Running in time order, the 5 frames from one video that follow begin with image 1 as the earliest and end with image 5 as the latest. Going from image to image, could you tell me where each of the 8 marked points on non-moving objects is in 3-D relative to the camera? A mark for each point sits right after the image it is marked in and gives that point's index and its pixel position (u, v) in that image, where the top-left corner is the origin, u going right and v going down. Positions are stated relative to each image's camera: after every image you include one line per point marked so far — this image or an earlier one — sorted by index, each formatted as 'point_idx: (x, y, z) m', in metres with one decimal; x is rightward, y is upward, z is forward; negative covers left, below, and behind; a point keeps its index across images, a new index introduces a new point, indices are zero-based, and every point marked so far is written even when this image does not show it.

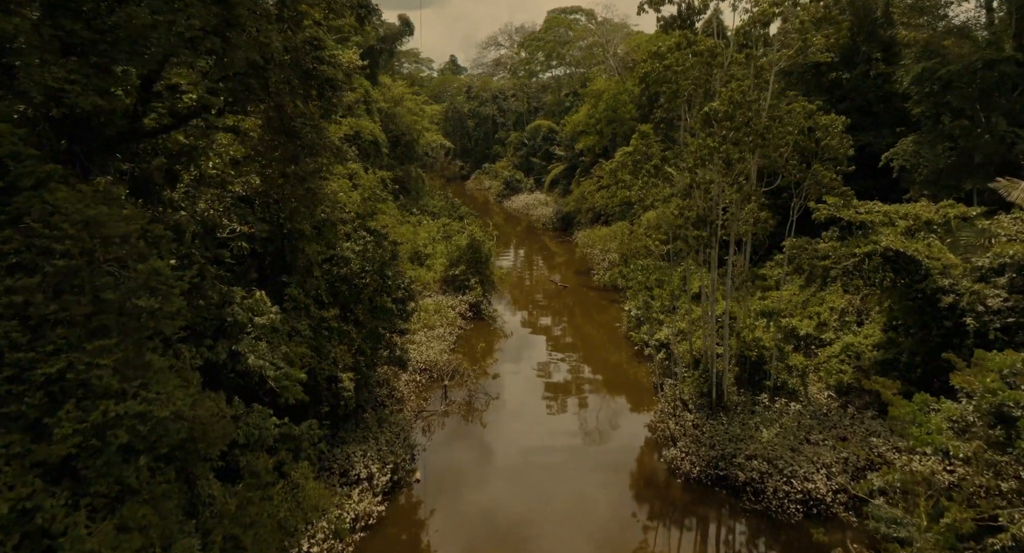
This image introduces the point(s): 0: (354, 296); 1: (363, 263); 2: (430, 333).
0: (-2.4, -0.3, +9.7) m
1: (-2.3, +0.2, +9.8) m
2: (-1.9, -1.3, +14.8) m
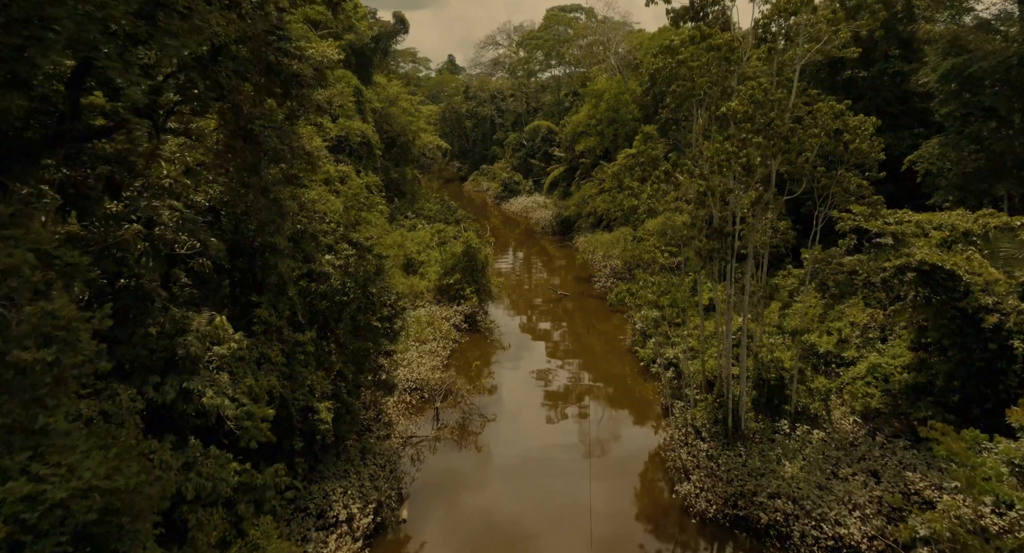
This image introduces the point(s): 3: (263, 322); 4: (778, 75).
0: (-2.4, -0.5, +8.9) m
1: (-2.3, 0.0, +8.9) m
2: (-2.0, -1.5, +13.9) m
3: (-3.0, -0.5, +7.6) m
4: (+3.5, +2.7, +8.5) m
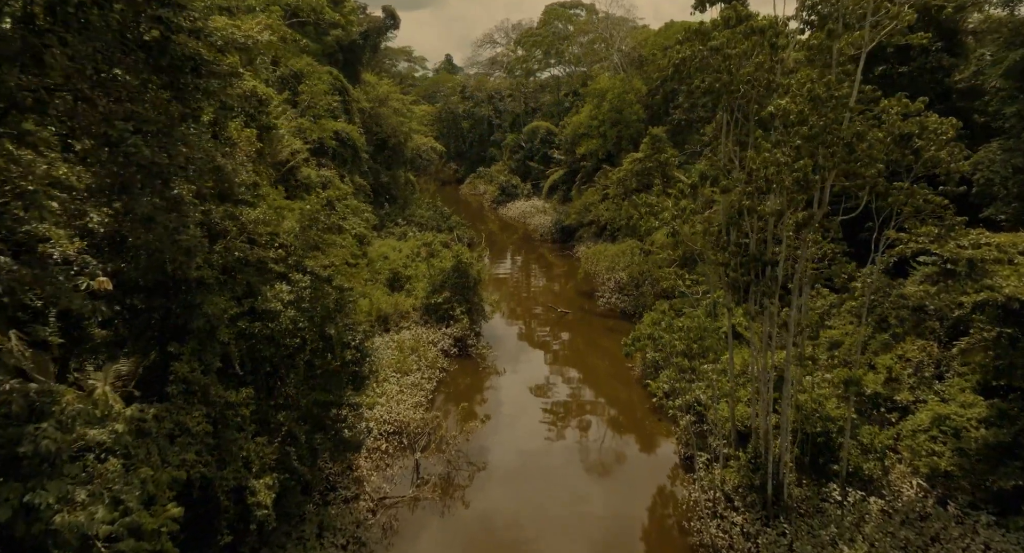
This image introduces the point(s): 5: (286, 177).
0: (-2.5, -0.9, +7.2) m
1: (-2.4, -0.4, +7.2) m
2: (-2.1, -2.0, +12.2) m
3: (-3.1, -1.0, +6.0) m
4: (+3.4, +2.2, +6.8) m
5: (-6.2, +2.8, +17.7) m
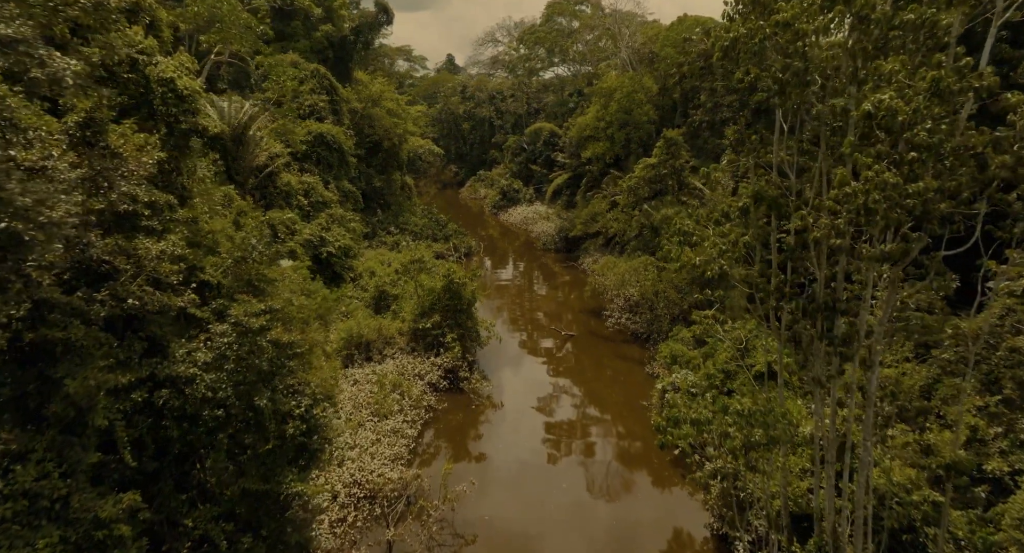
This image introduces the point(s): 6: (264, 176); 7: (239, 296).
0: (-2.6, -1.4, +5.4) m
1: (-2.5, -0.9, +5.4) m
2: (-2.1, -2.4, +10.4) m
3: (-3.1, -1.4, +4.2) m
4: (+3.4, +1.8, +5.0) m
5: (-6.2, +2.3, +15.9) m
6: (-6.1, +2.5, +15.9) m
7: (-2.6, -0.2, +6.3) m
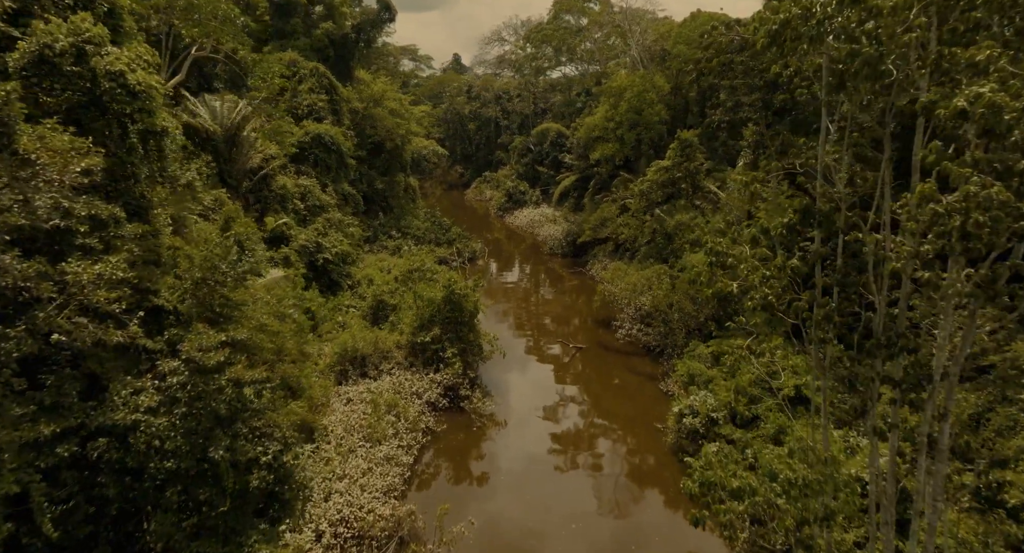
0: (-2.6, -1.6, +4.6) m
1: (-2.5, -1.1, +4.6) m
2: (-2.1, -2.6, +9.6) m
3: (-3.1, -1.6, +3.3) m
4: (+3.4, +1.6, +4.1) m
5: (-6.0, +2.1, +15.1) m
6: (-6.0, +2.3, +15.1) m
7: (-2.6, -0.4, +5.4) m
